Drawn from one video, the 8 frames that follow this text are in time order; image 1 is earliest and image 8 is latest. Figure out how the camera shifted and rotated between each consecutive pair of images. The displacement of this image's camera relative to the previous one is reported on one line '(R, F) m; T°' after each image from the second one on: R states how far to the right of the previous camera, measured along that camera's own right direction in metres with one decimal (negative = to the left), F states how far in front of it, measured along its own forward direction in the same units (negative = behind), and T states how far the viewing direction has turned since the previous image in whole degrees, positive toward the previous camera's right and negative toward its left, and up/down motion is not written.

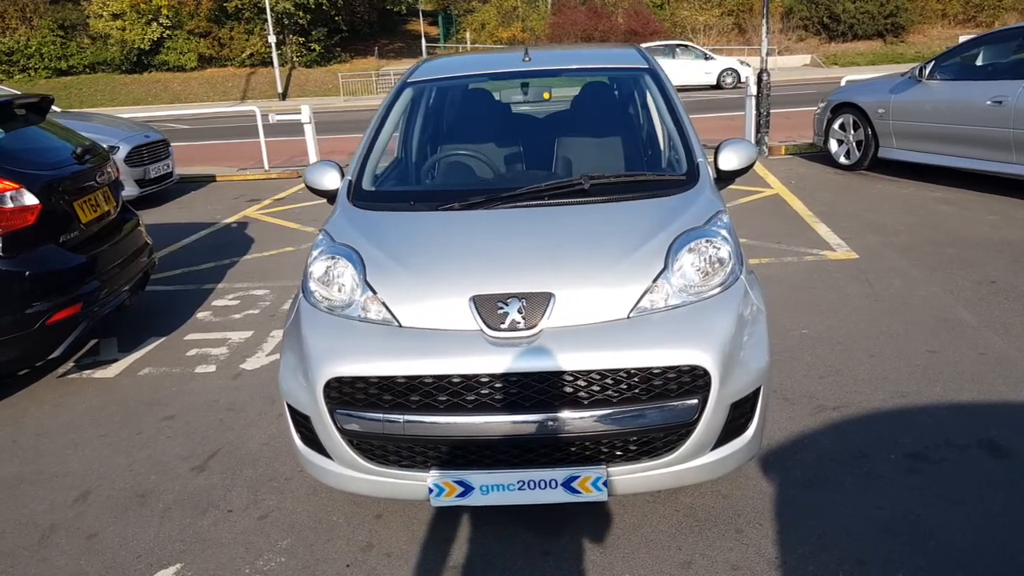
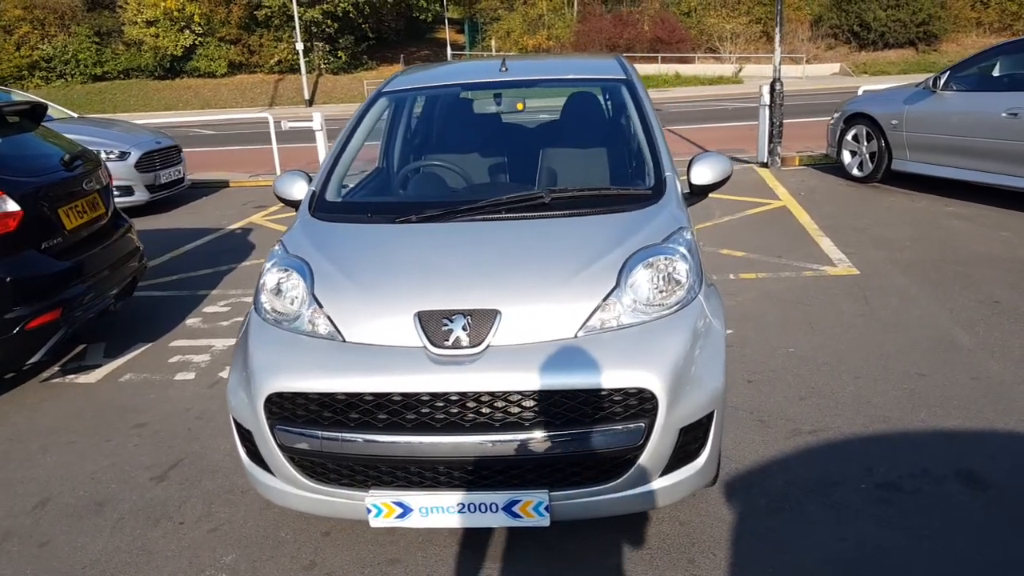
(+0.3, +0.1) m; -2°
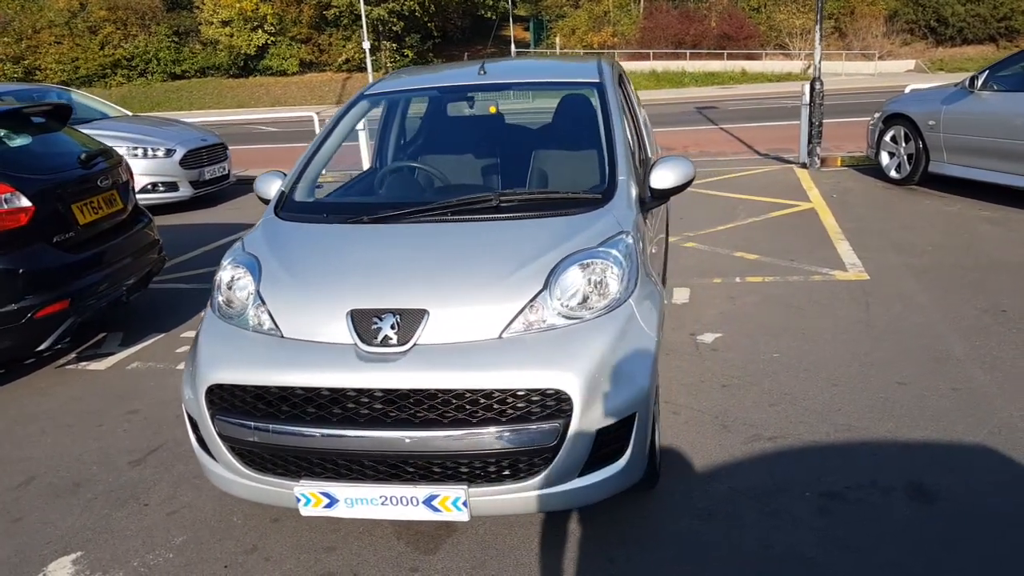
(+0.5, 0.0) m; -5°
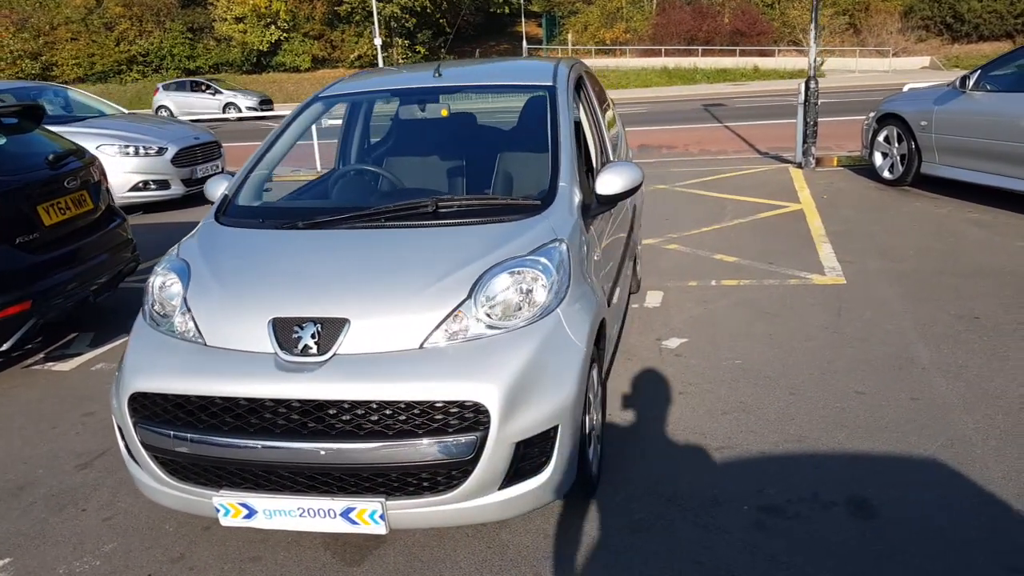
(+0.3, +0.1) m; -1°
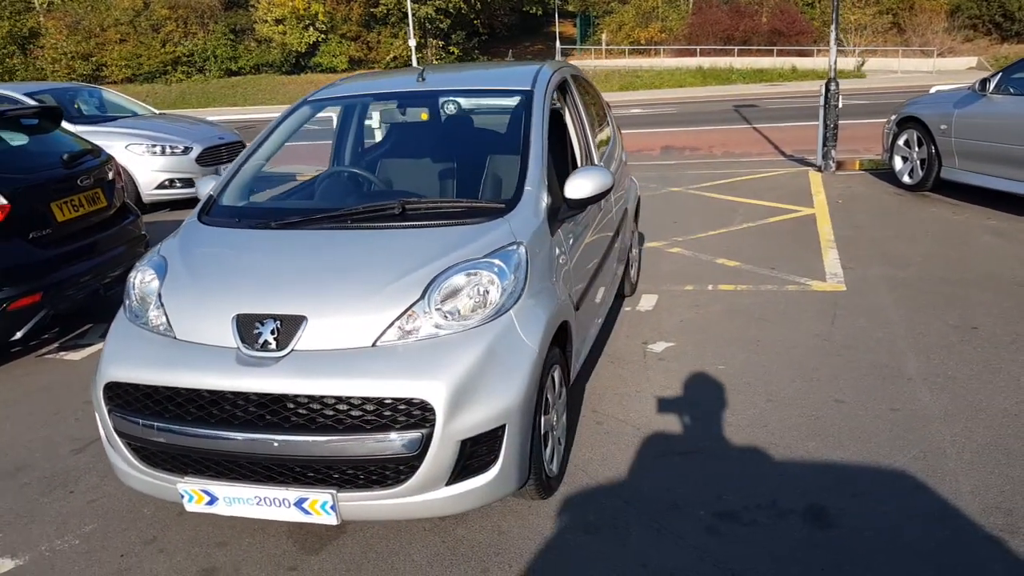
(+0.3, -0.1) m; -3°
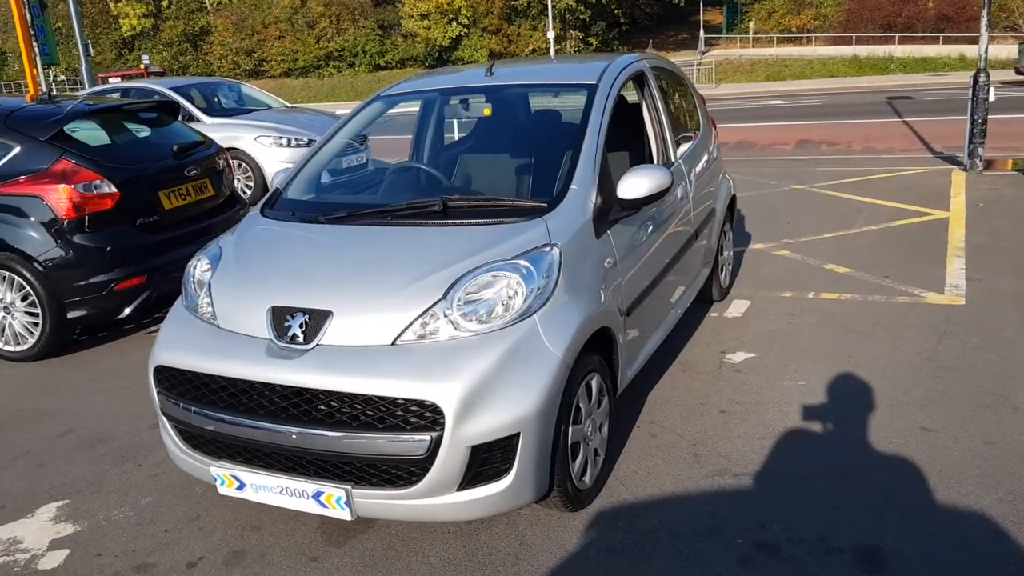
(+0.4, +0.1) m; -10°
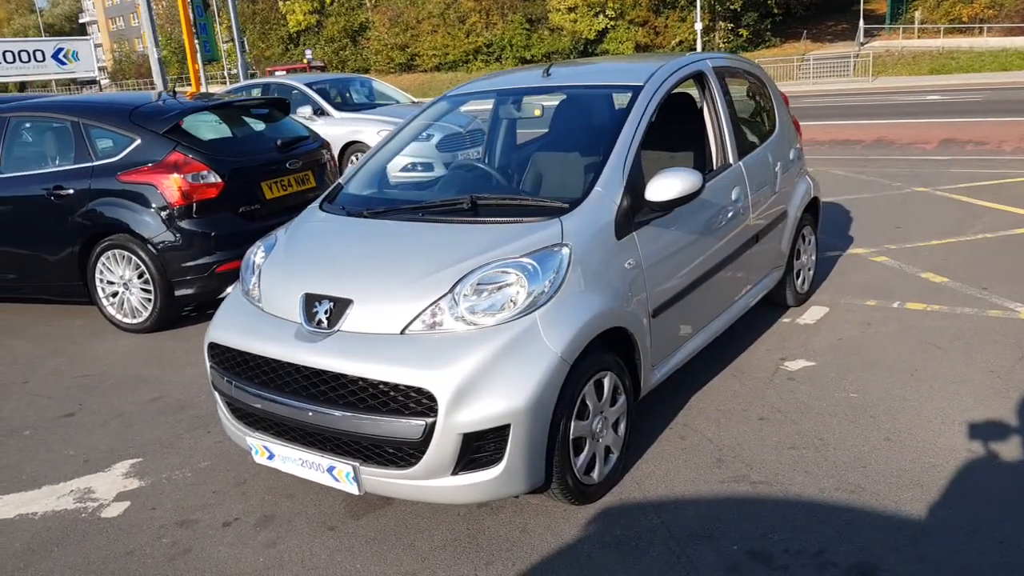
(+0.5, -0.1) m; -10°
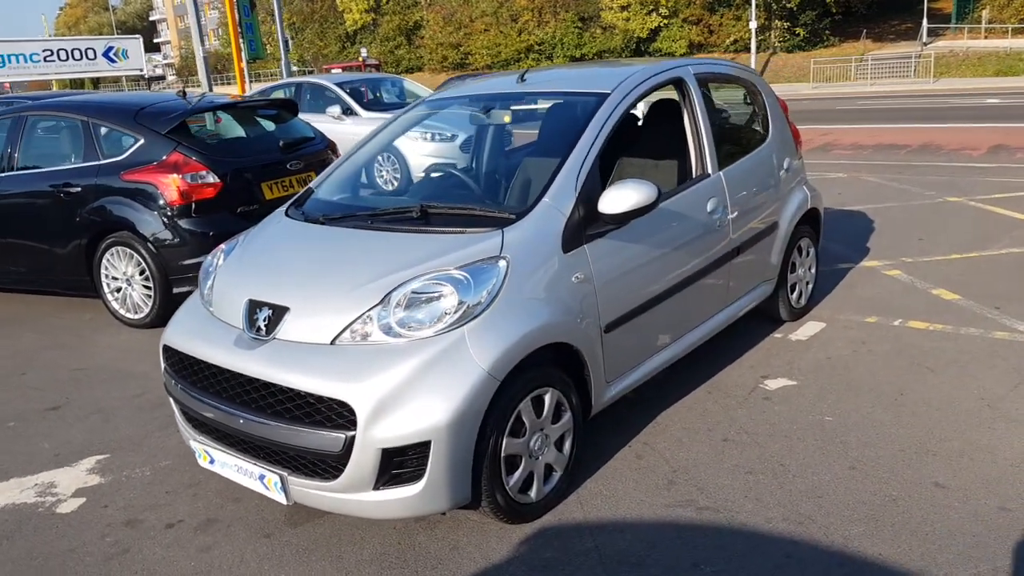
(+0.5, +0.1) m; -4°
